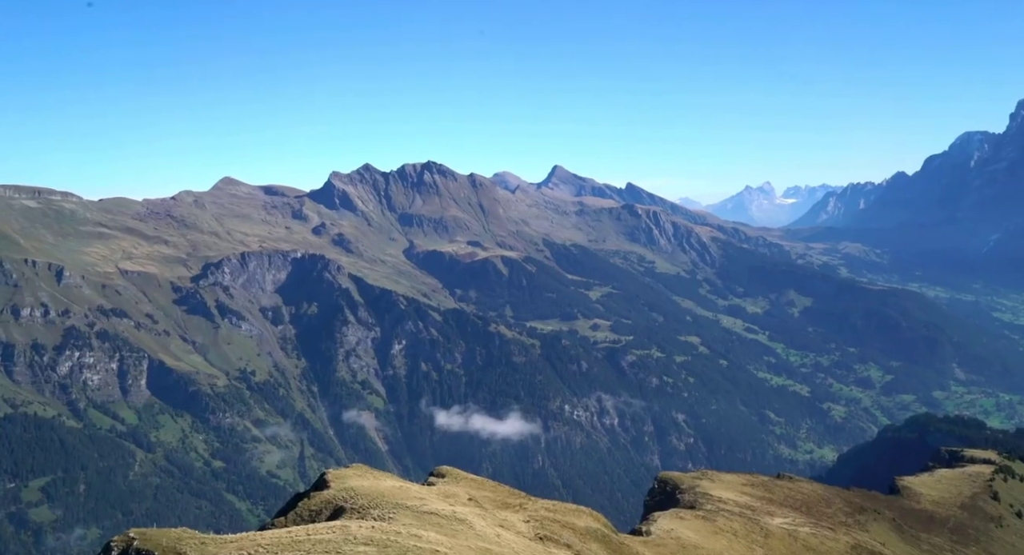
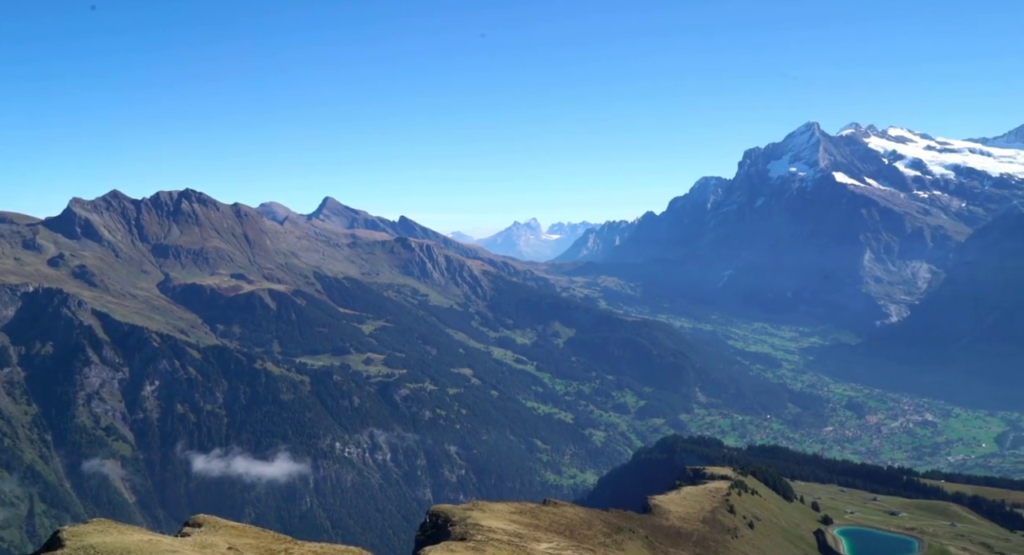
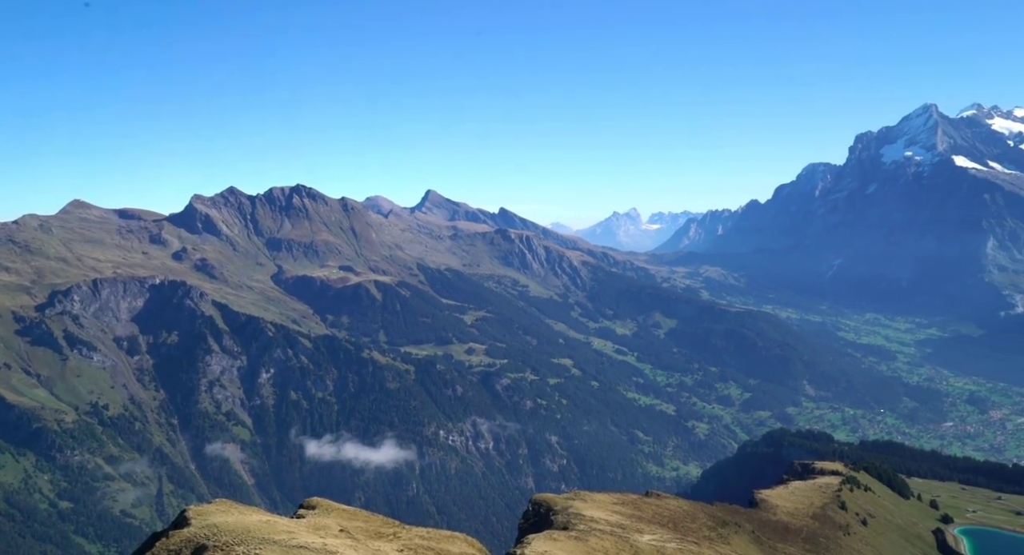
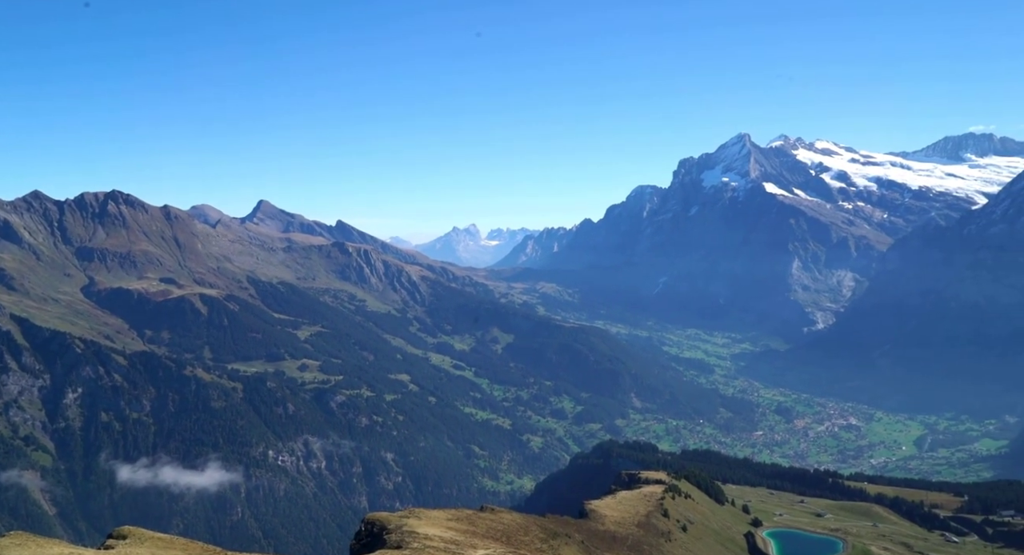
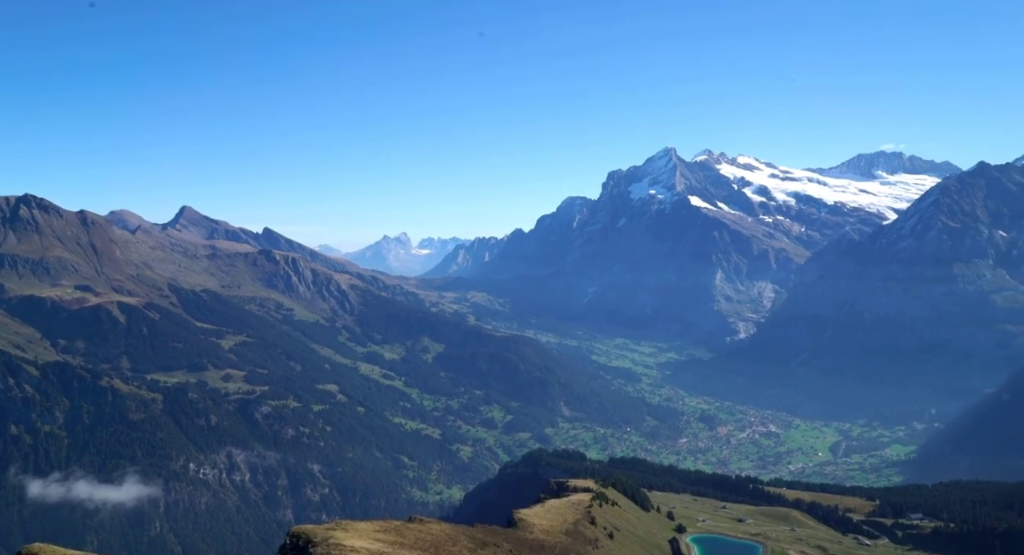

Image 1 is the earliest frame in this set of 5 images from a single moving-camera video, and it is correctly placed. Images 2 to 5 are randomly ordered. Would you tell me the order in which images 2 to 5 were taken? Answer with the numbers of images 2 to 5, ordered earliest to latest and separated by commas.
3, 2, 4, 5
